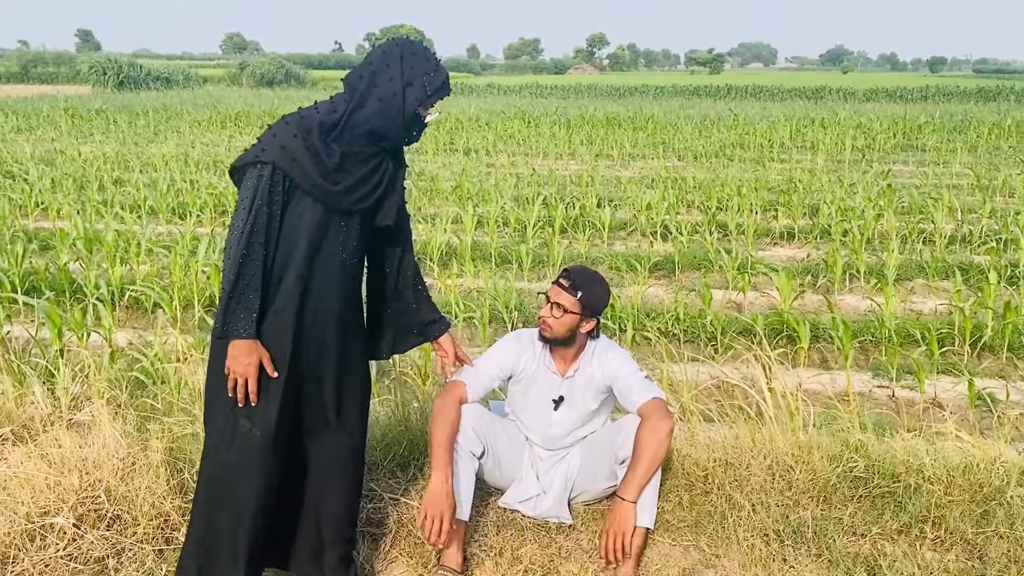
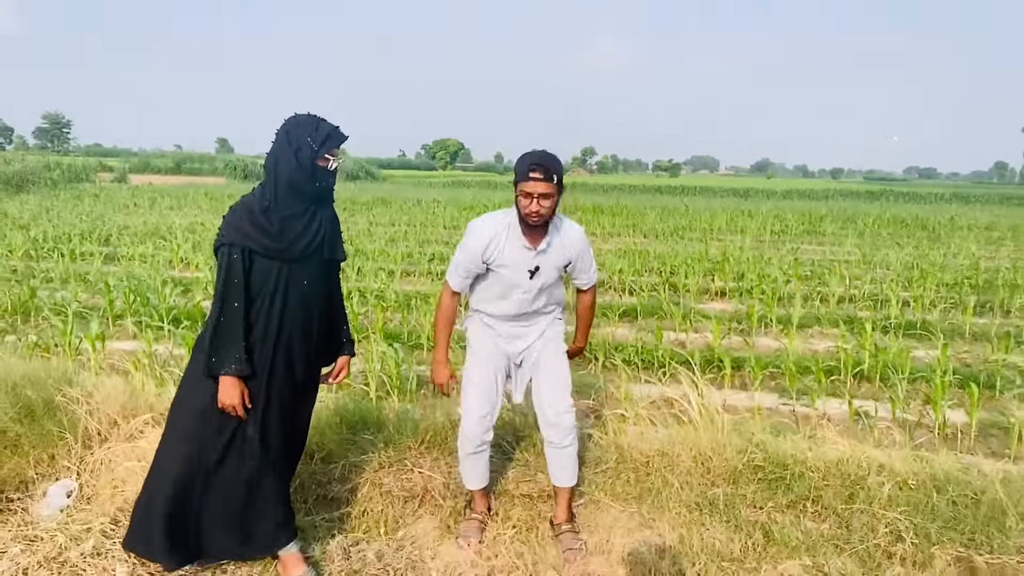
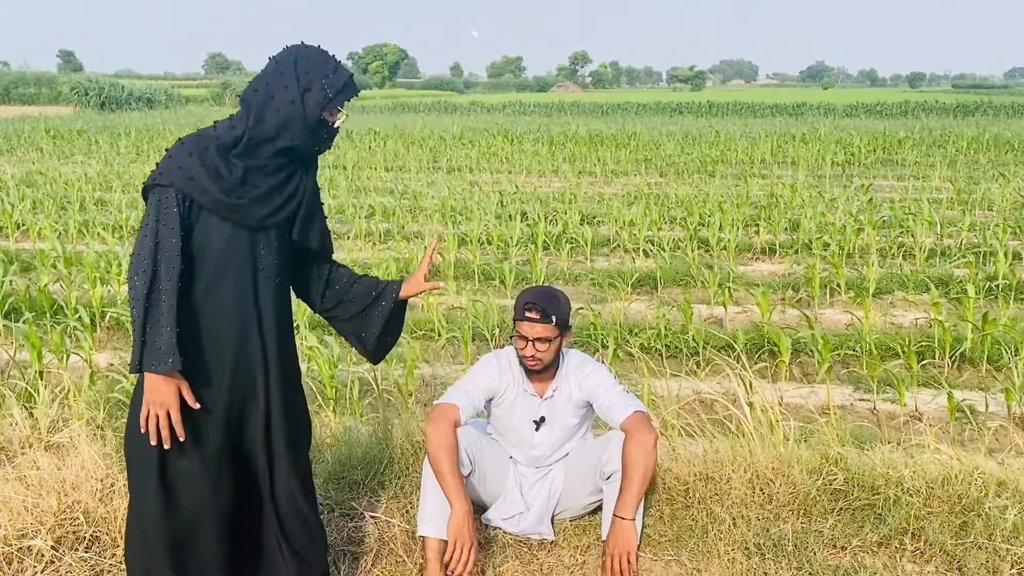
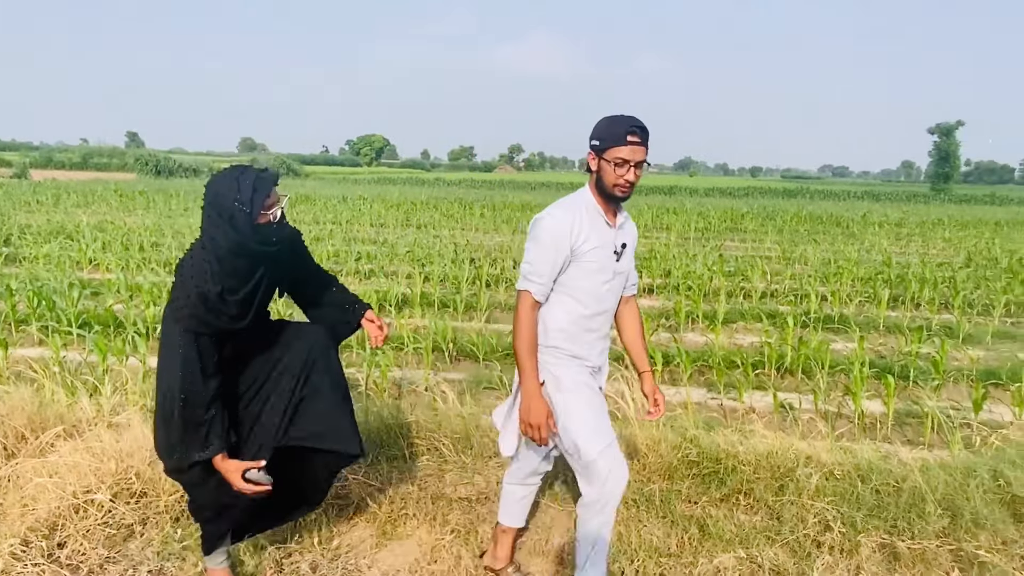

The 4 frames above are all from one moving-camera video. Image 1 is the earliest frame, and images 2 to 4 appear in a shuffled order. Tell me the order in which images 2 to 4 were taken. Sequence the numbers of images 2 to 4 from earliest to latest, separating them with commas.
3, 2, 4
